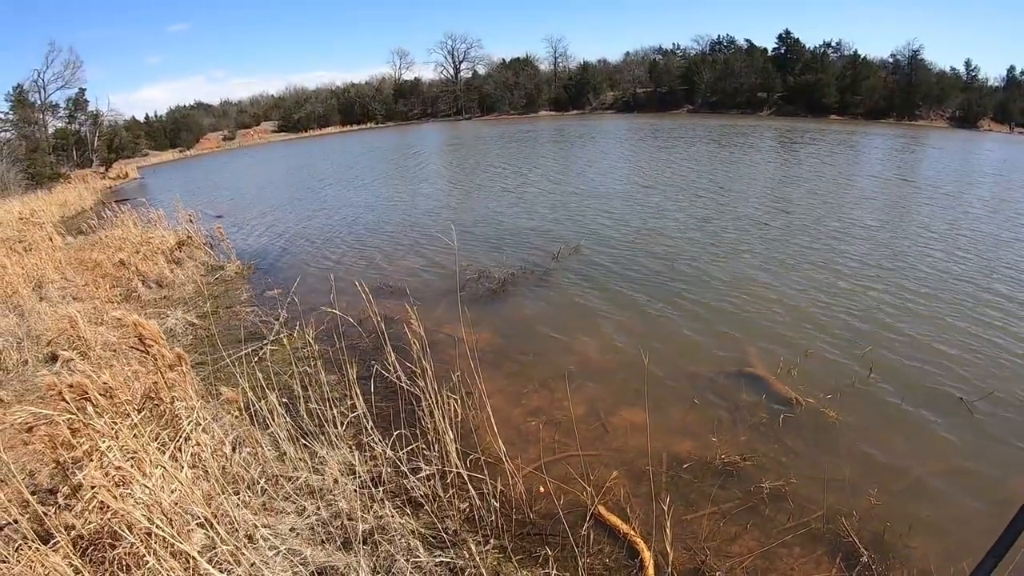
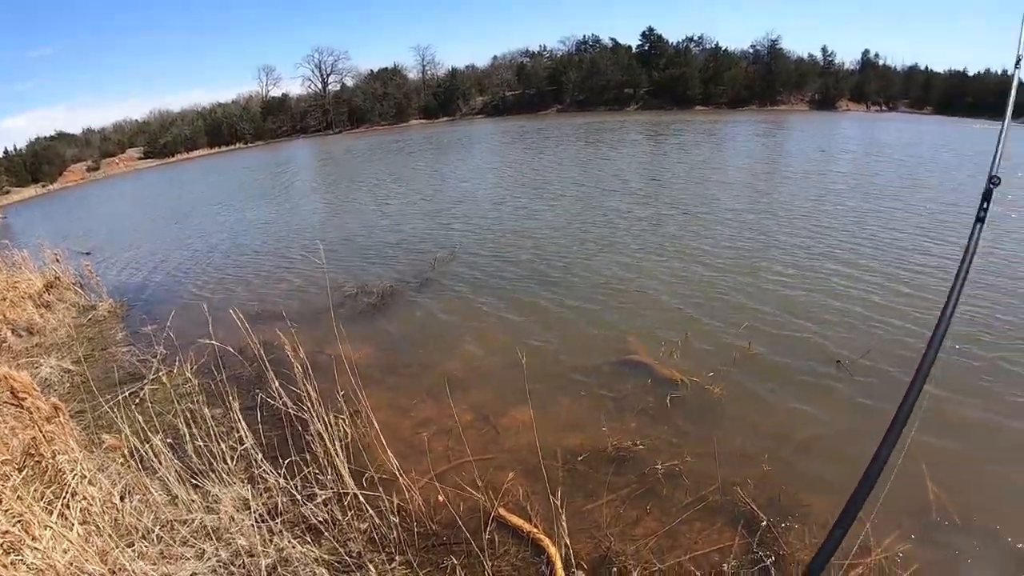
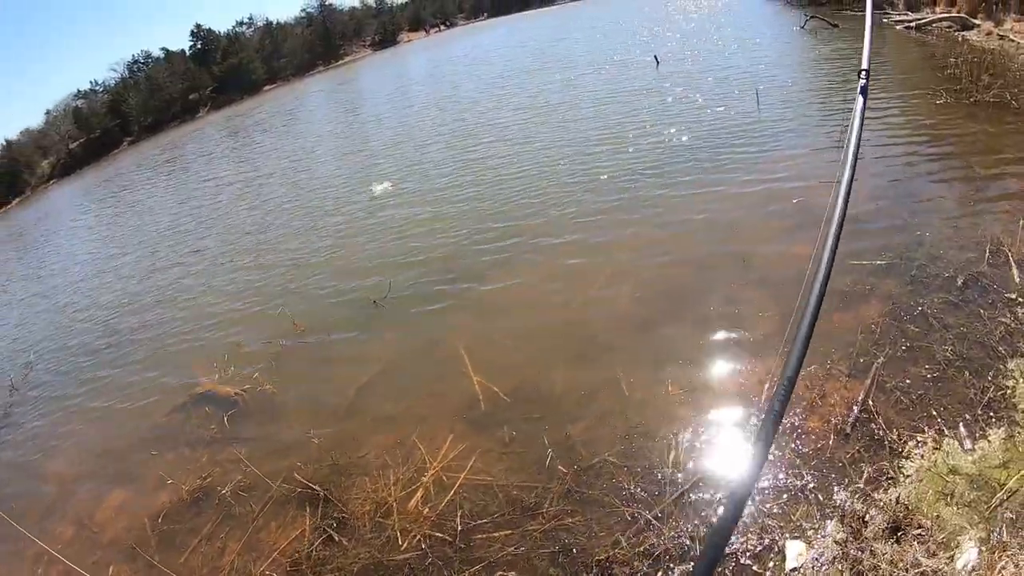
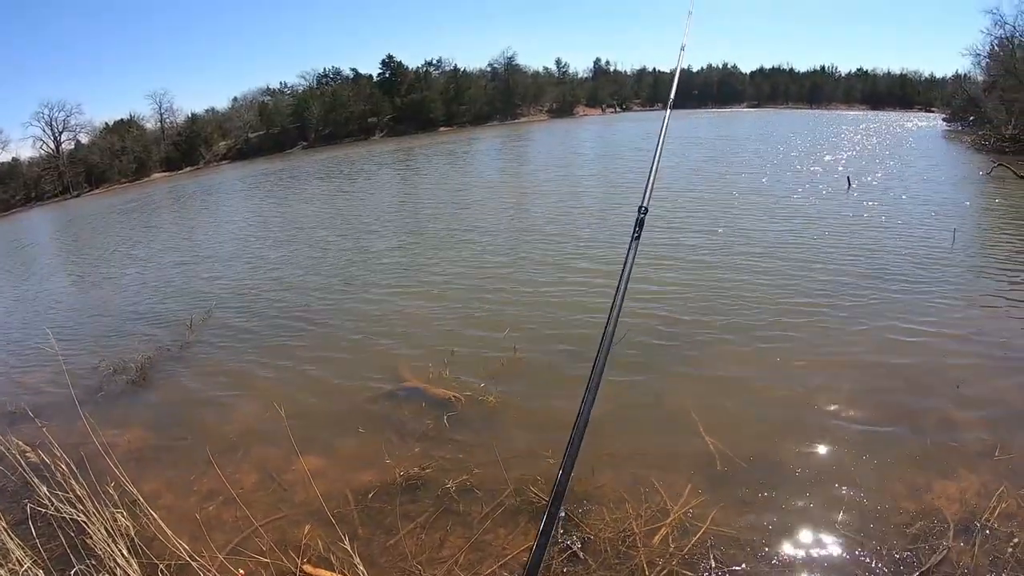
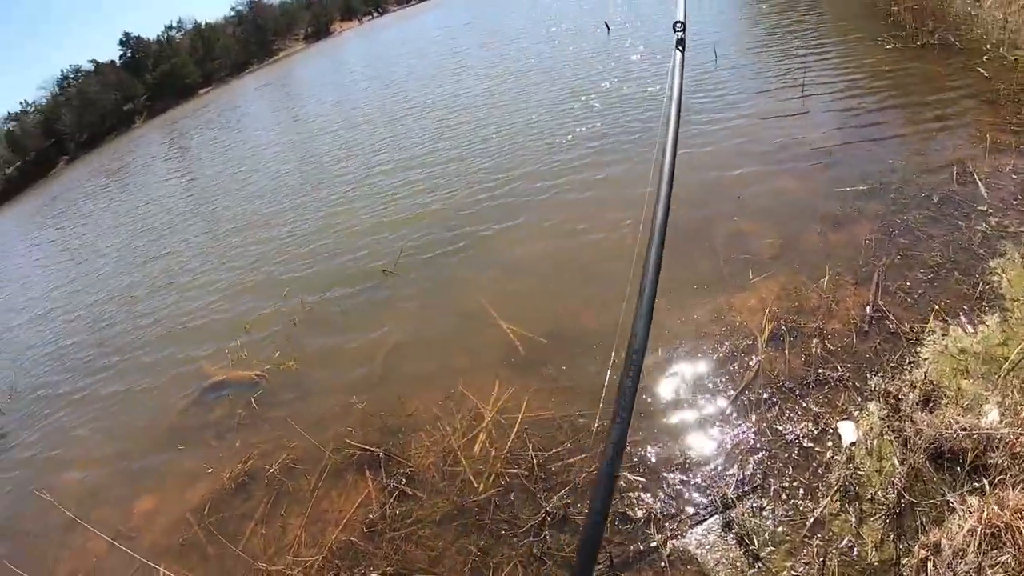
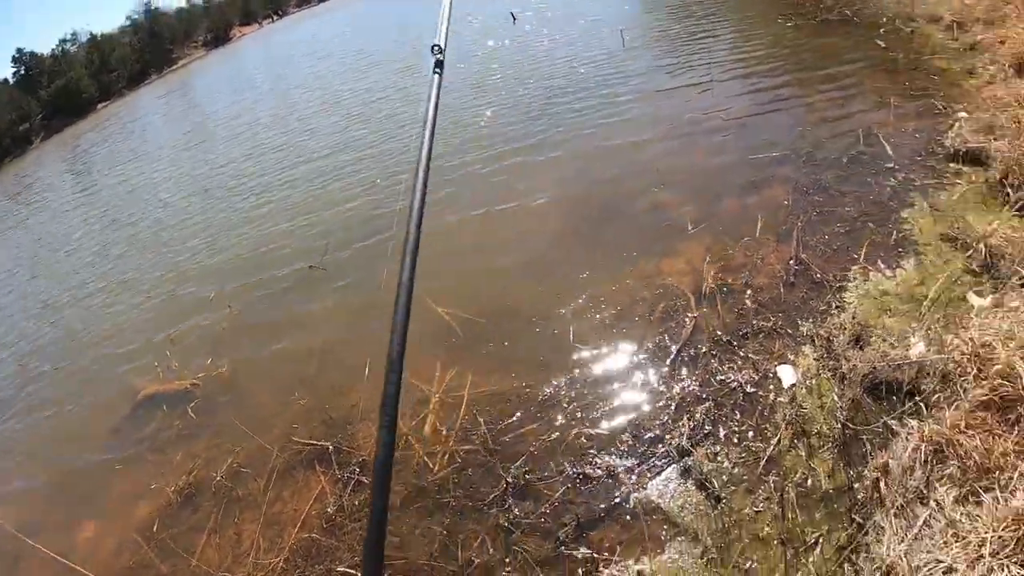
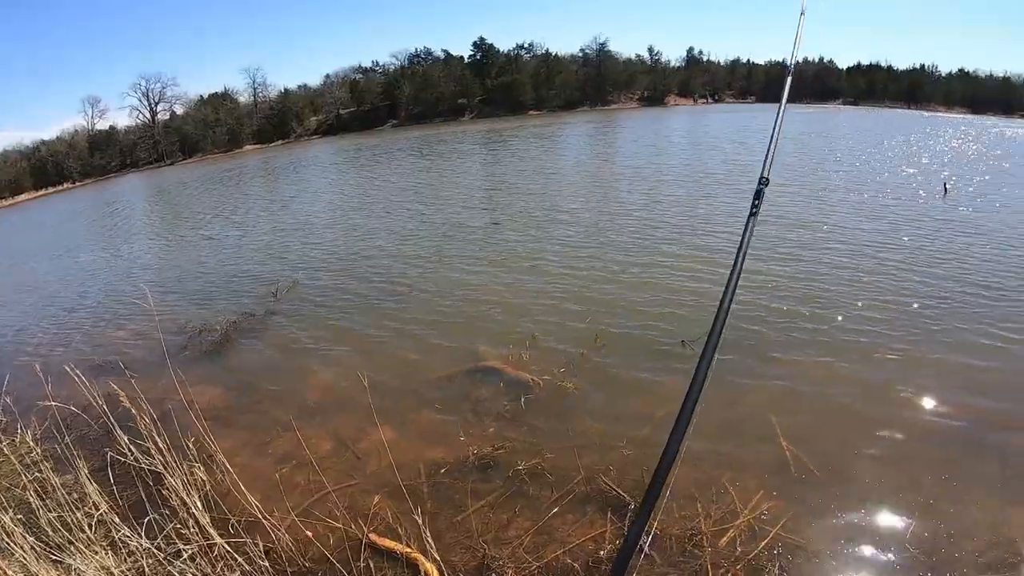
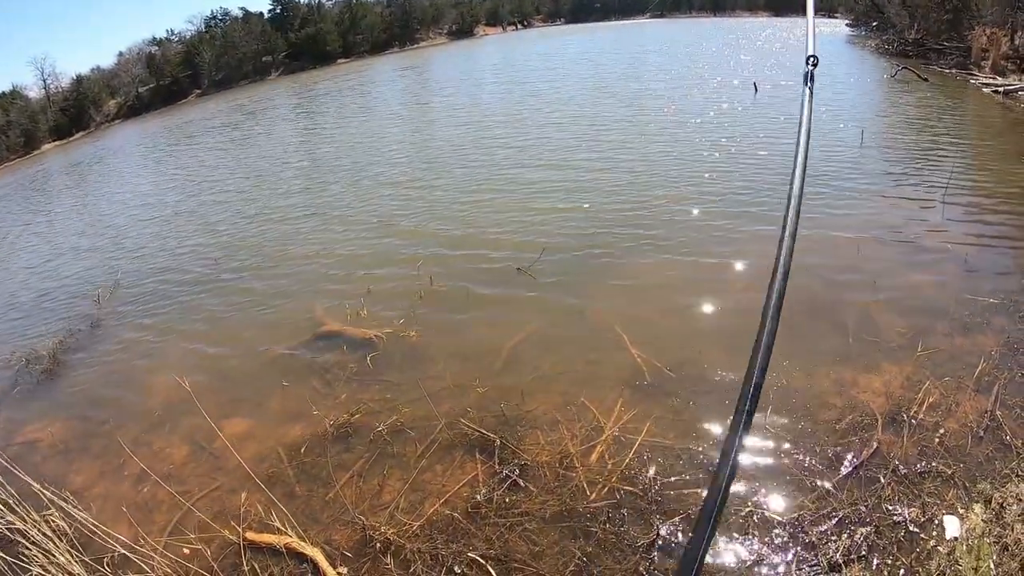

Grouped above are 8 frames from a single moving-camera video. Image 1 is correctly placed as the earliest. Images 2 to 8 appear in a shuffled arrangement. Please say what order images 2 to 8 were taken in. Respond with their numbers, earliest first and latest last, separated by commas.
2, 7, 4, 8, 6, 5, 3
